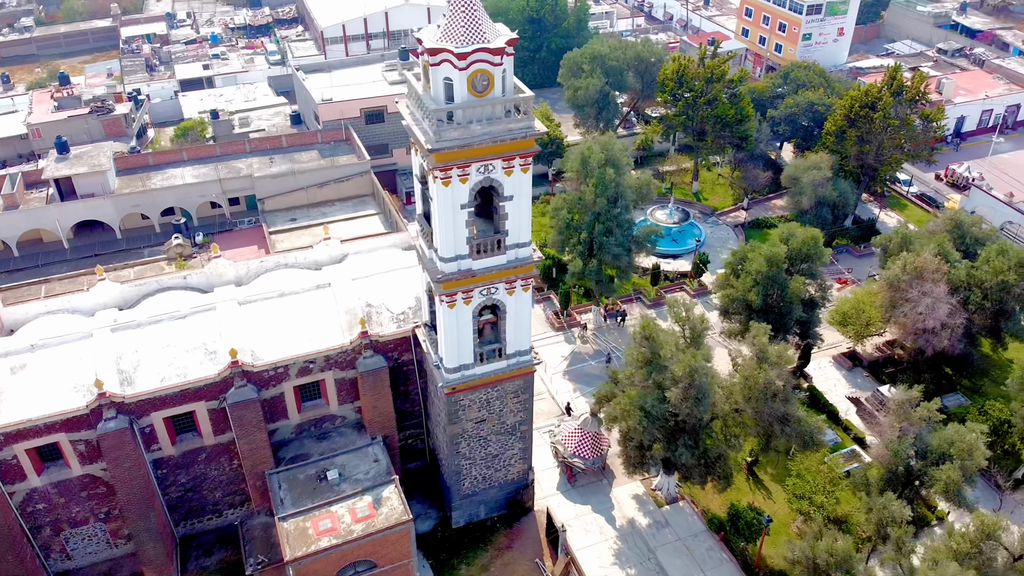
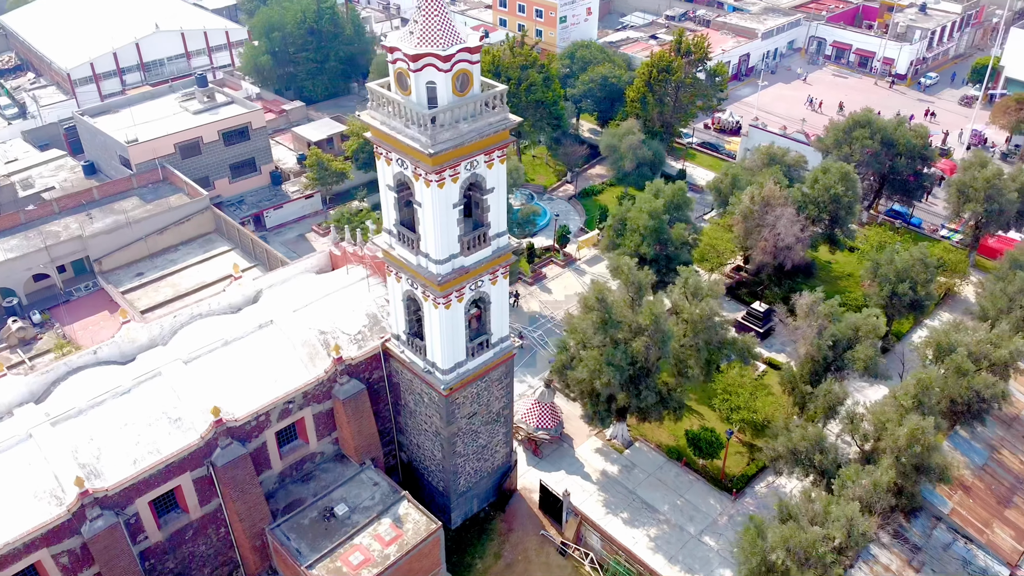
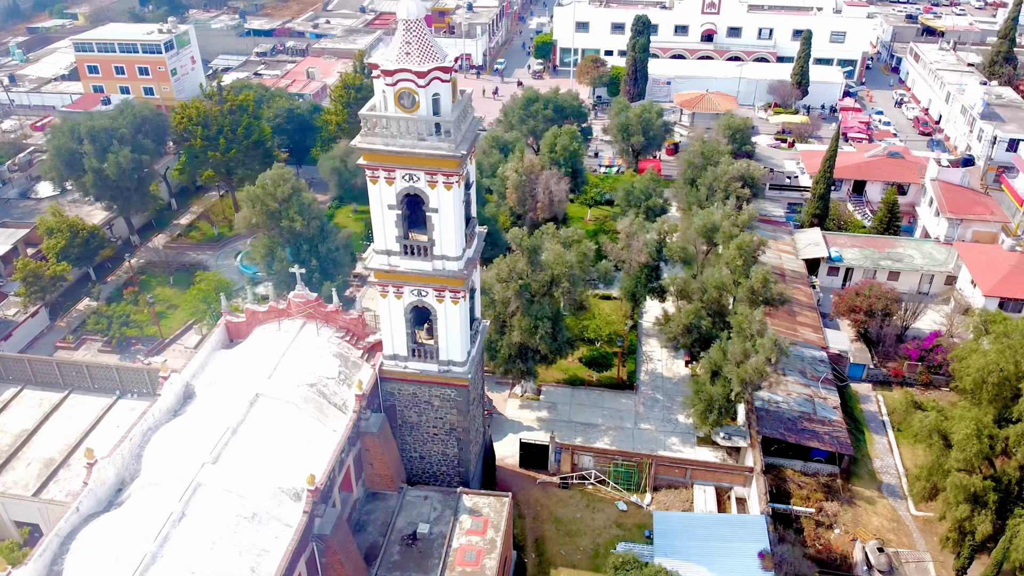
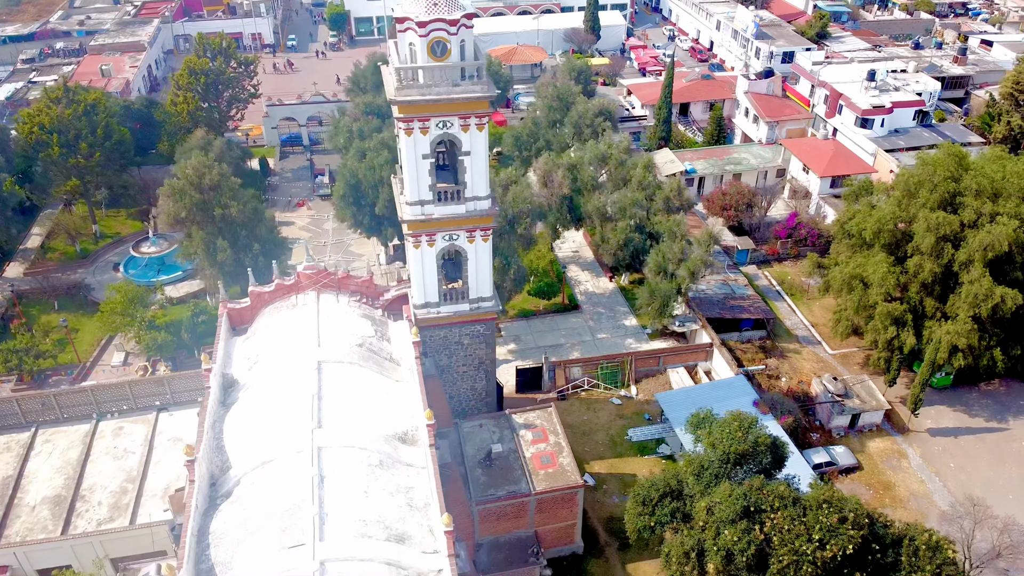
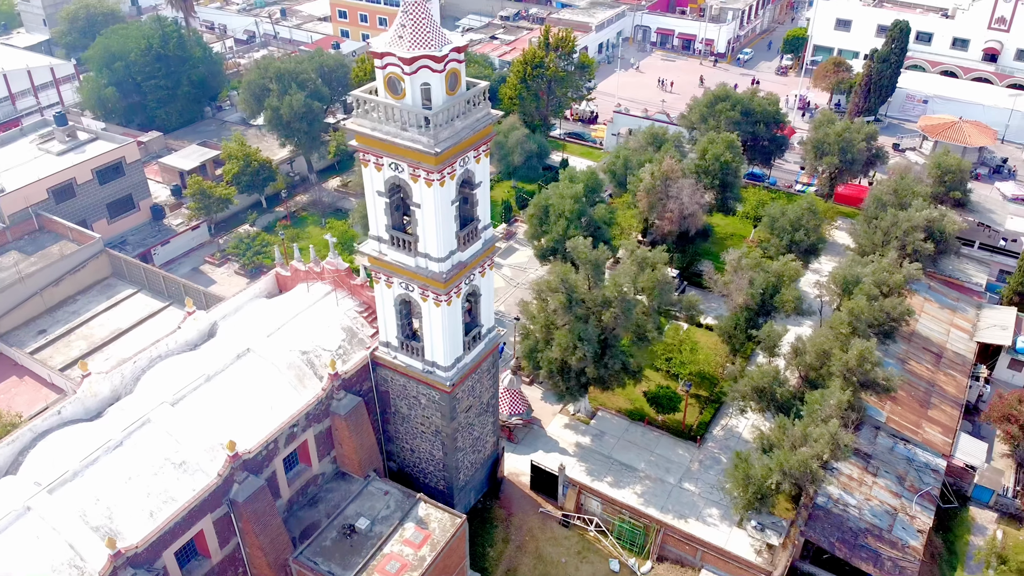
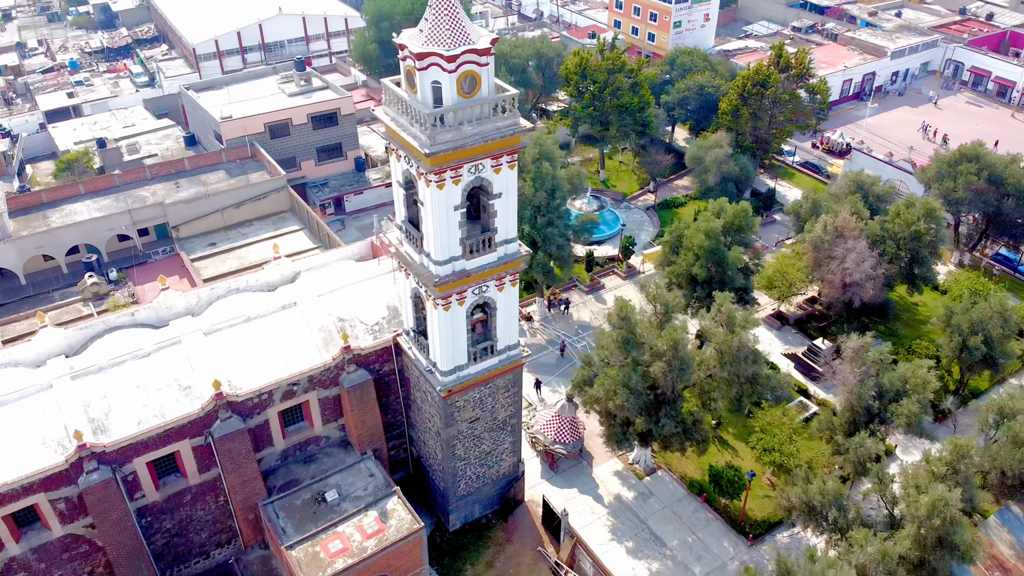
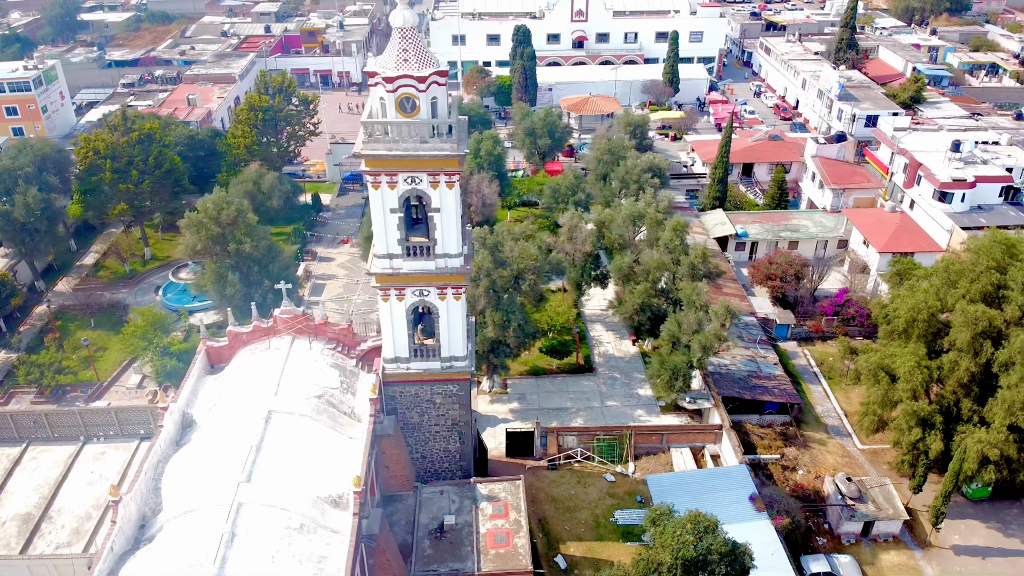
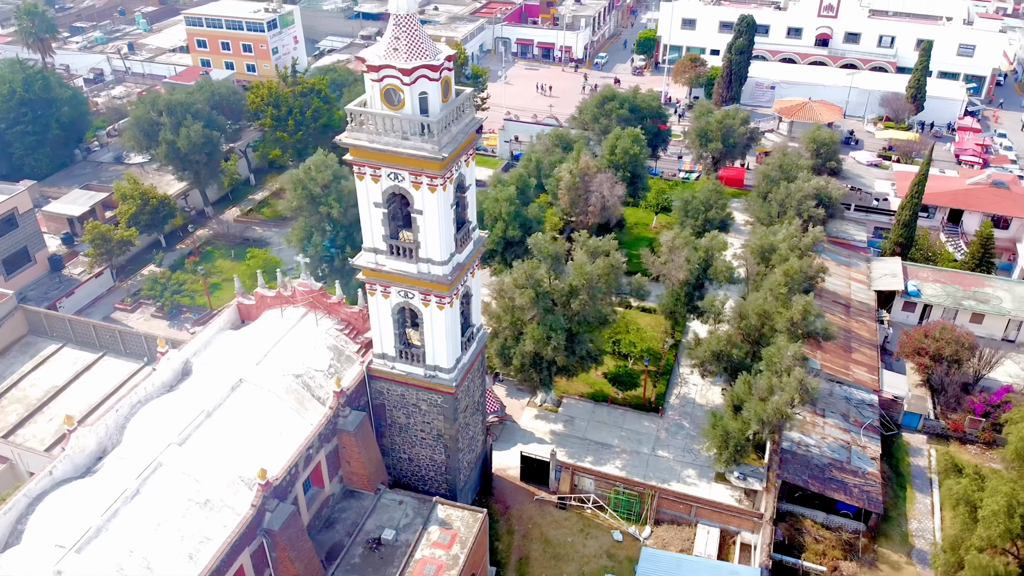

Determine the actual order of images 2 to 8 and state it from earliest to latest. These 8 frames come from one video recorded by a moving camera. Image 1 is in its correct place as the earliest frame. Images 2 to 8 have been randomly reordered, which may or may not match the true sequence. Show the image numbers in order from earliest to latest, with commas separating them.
6, 2, 5, 8, 3, 7, 4
